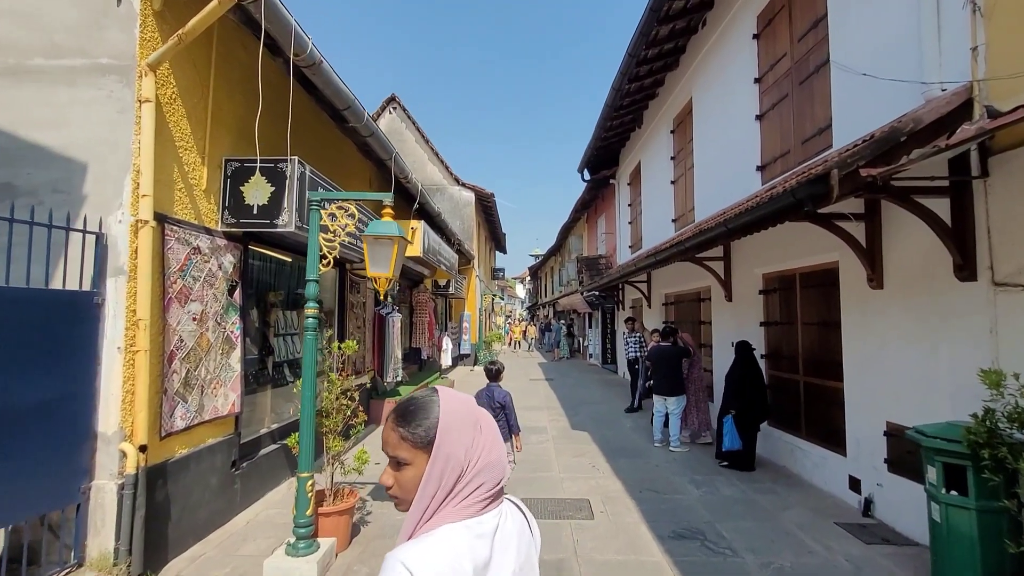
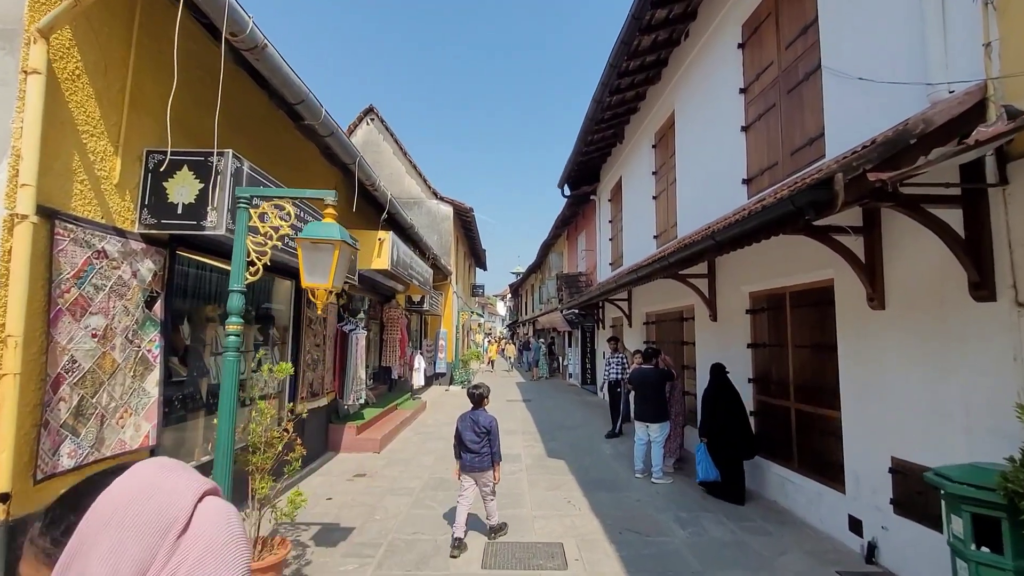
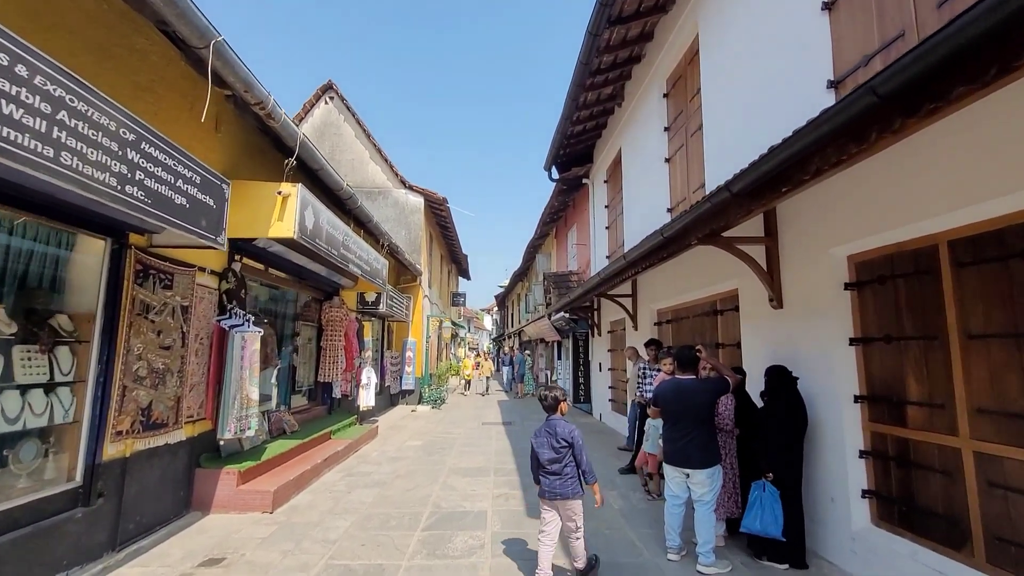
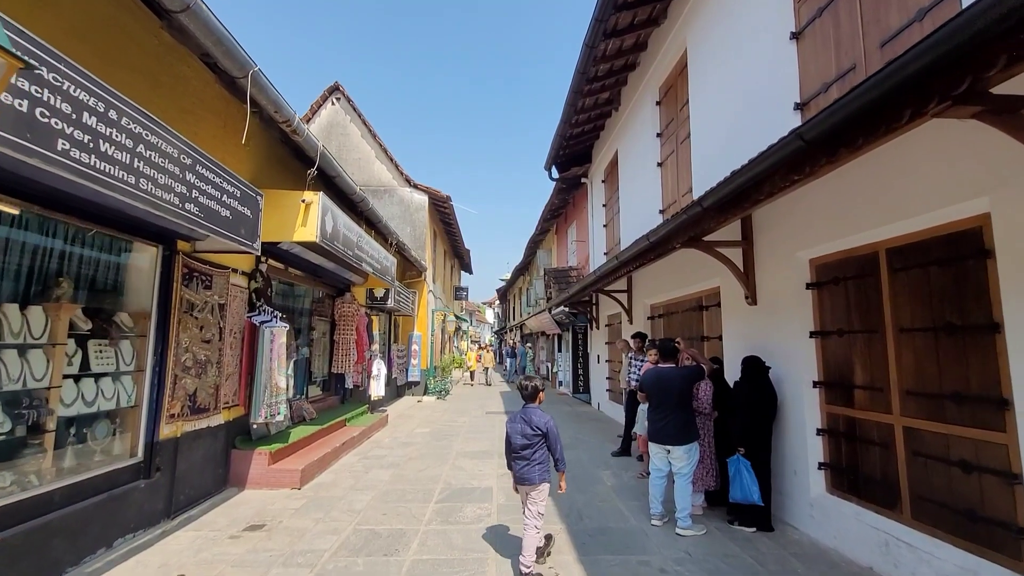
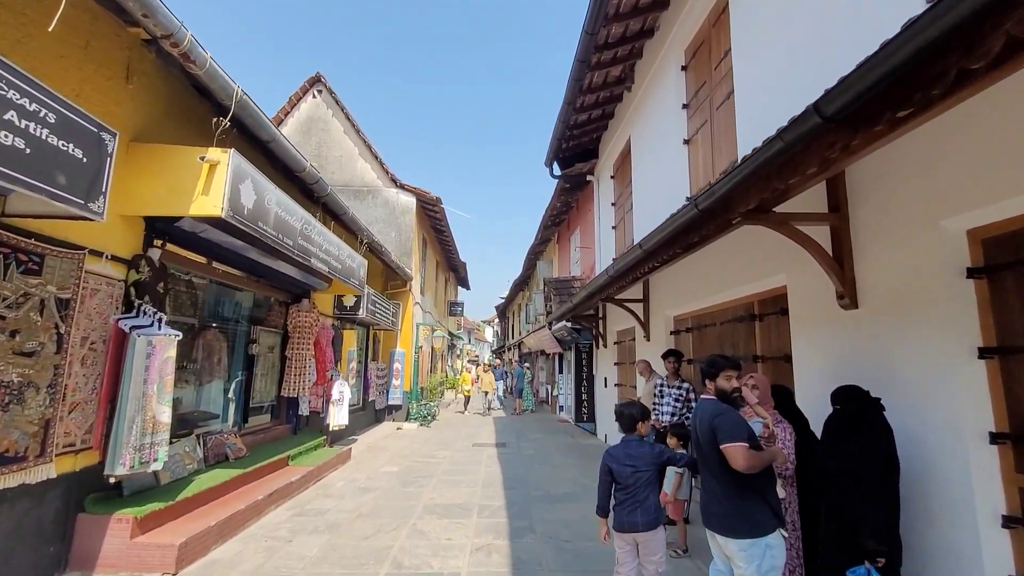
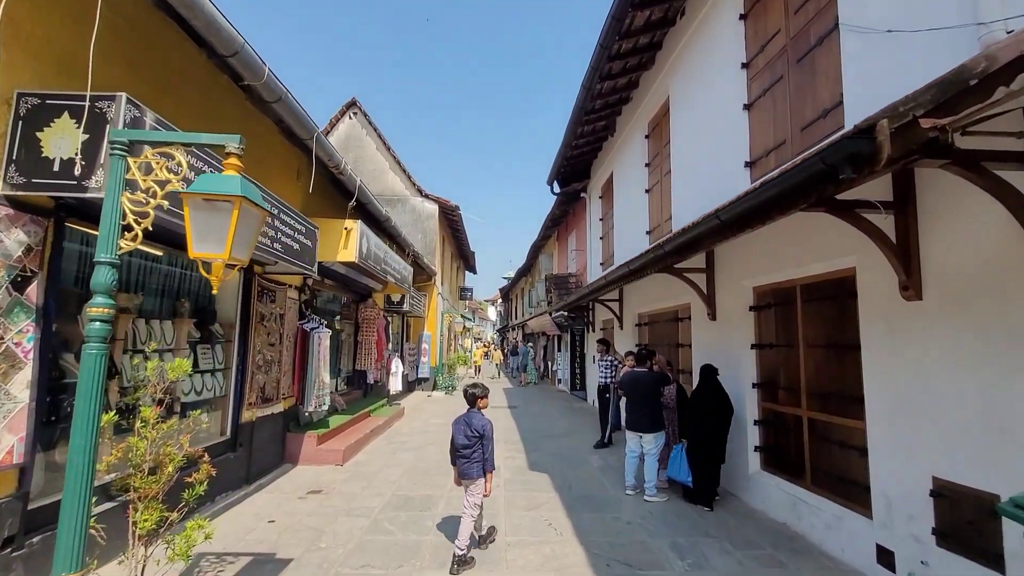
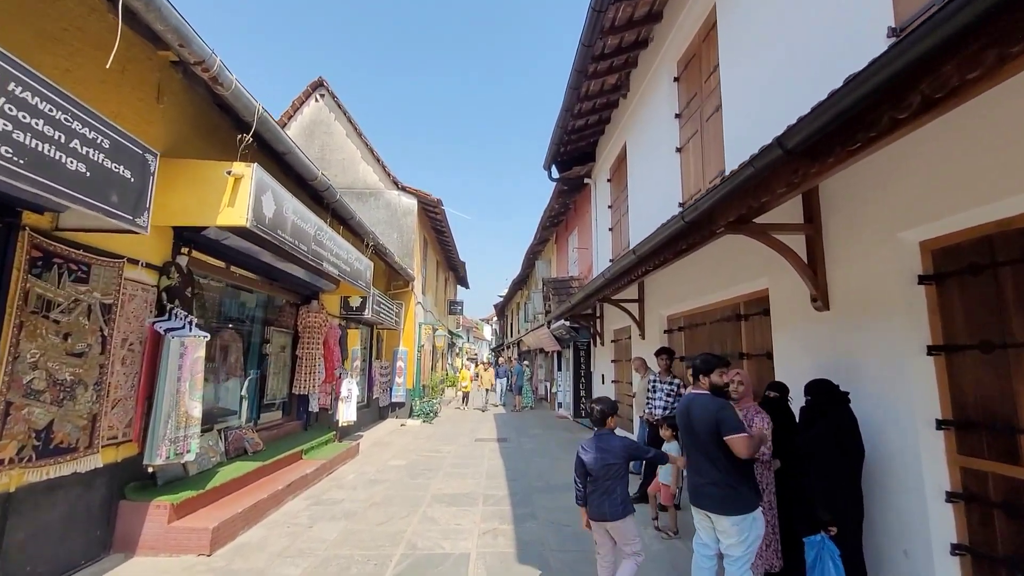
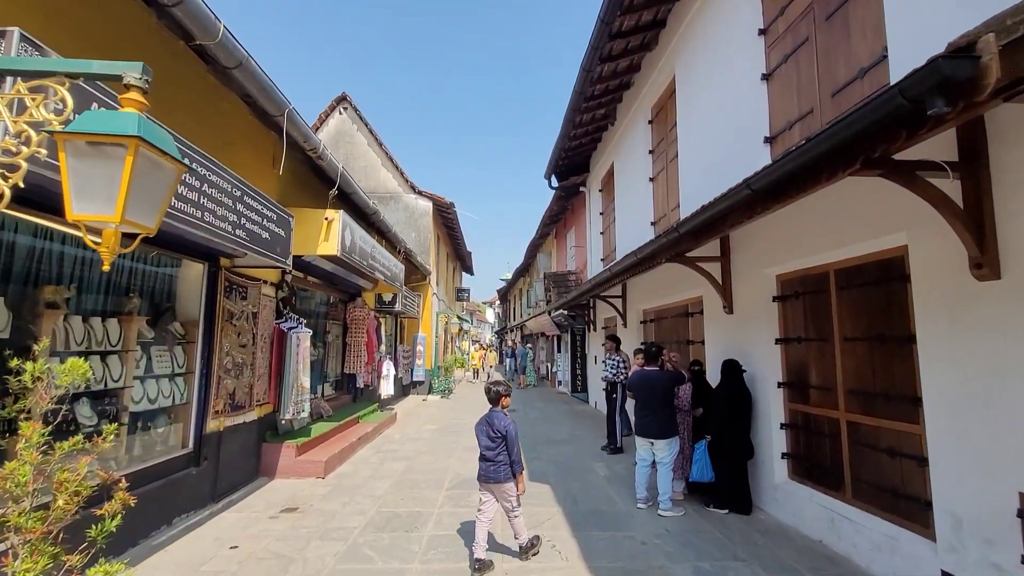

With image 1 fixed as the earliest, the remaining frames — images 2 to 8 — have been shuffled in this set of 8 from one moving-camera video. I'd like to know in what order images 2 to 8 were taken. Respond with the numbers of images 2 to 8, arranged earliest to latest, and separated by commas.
2, 6, 8, 4, 3, 7, 5
